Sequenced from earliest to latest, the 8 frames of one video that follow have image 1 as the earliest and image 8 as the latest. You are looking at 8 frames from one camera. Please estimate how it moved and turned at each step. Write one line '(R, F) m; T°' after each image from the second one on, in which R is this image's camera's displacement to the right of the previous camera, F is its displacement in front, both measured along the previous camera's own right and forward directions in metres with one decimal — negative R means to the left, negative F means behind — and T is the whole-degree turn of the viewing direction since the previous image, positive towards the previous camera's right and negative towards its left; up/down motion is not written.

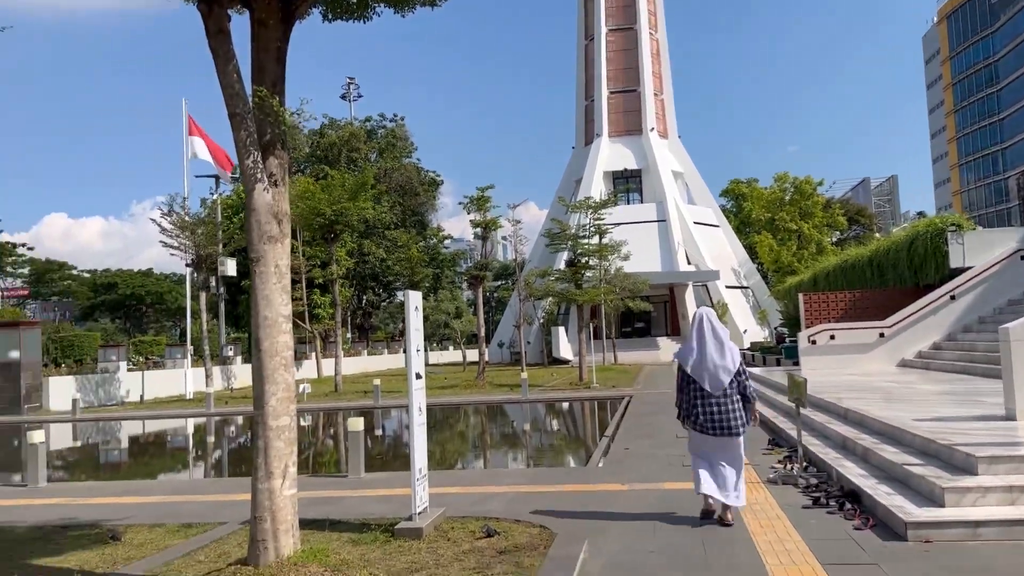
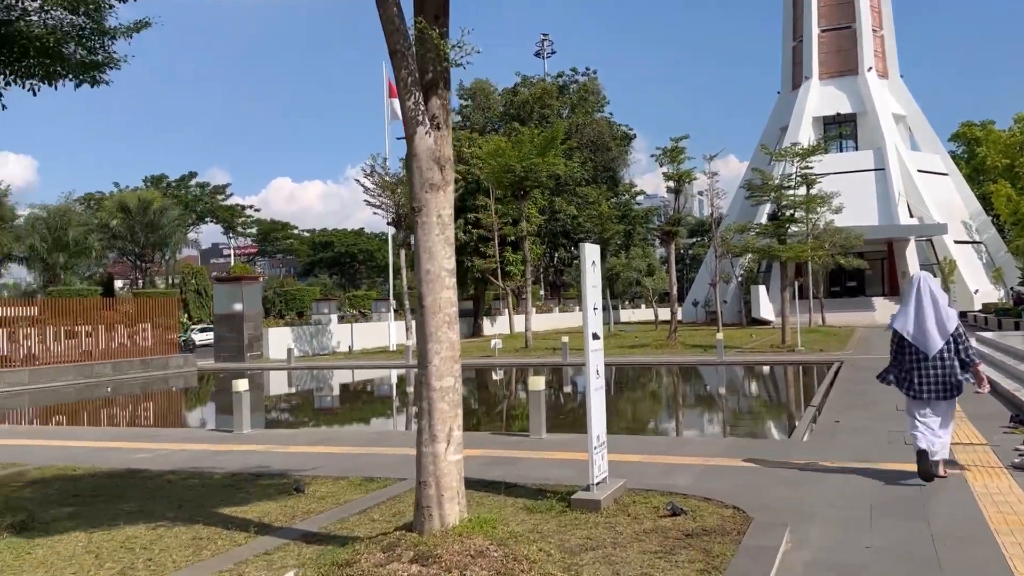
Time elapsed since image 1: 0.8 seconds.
(0.0, +0.6) m; -13°
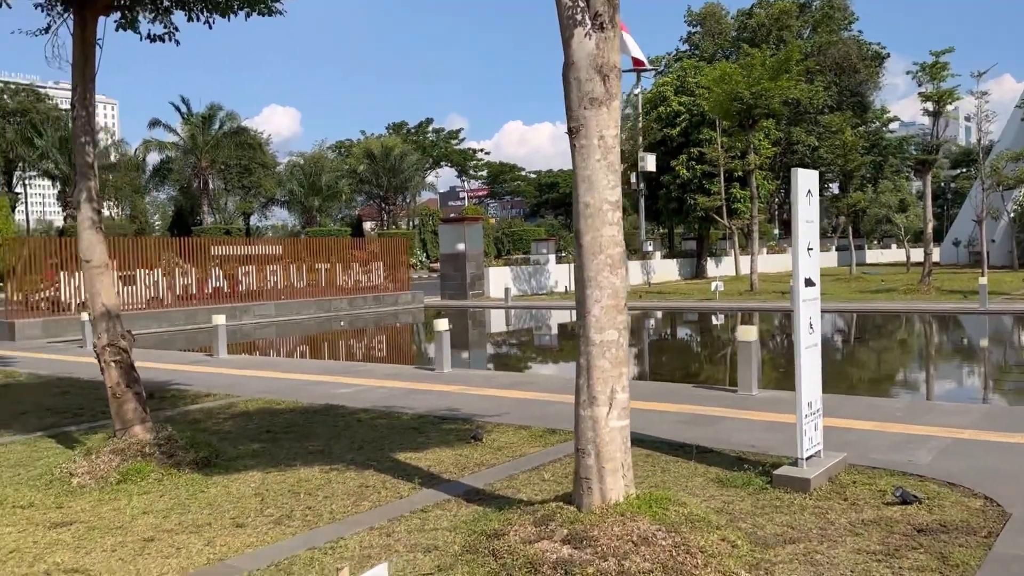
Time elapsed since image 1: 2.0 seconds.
(+0.3, +0.8) m; -16°
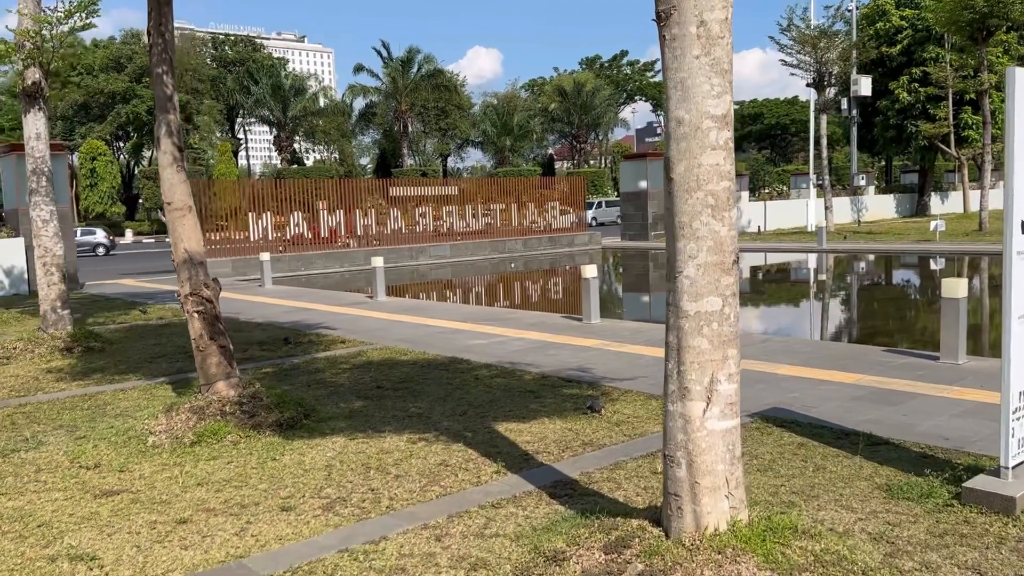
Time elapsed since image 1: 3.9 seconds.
(+0.5, +1.1) m; -14°
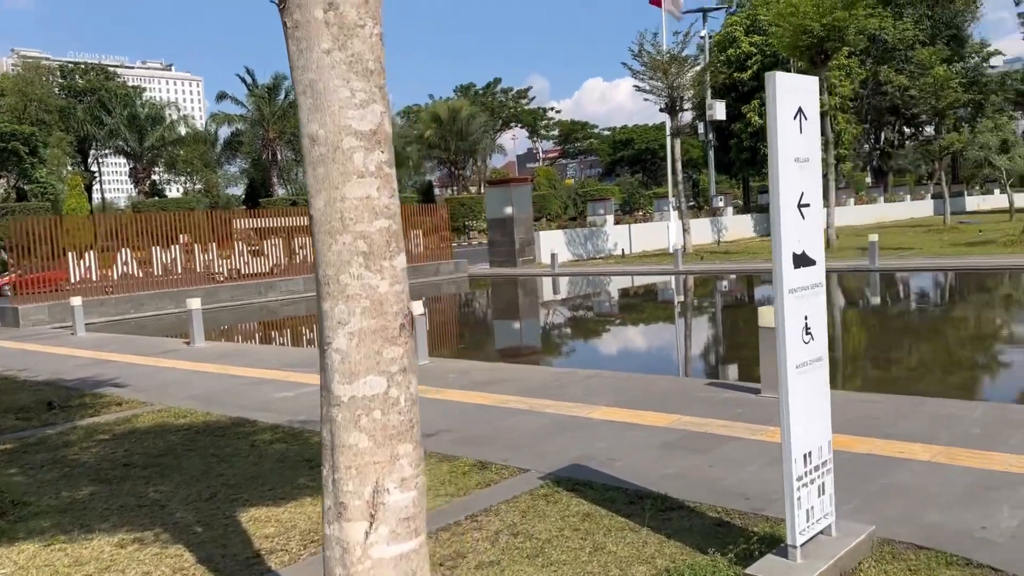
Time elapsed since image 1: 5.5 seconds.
(+0.8, +0.8) m; +8°
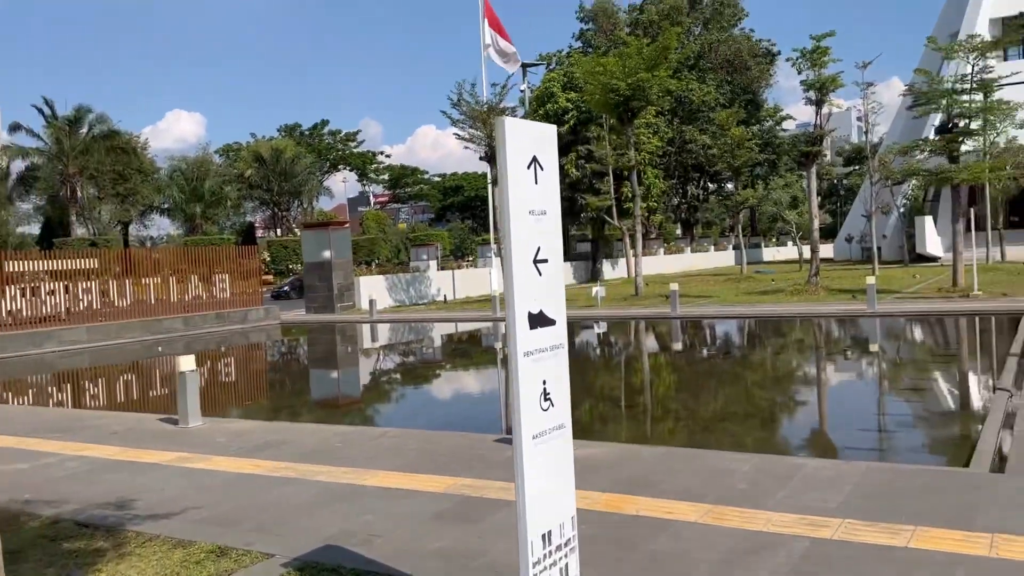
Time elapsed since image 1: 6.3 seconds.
(+0.5, +0.4) m; +12°
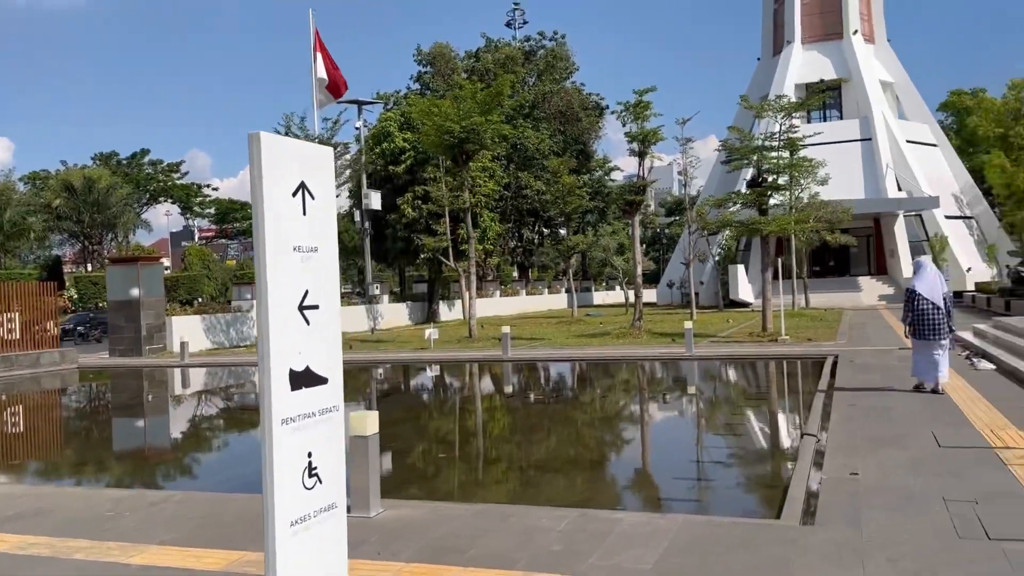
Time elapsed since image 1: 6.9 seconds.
(+0.2, +0.4) m; +11°
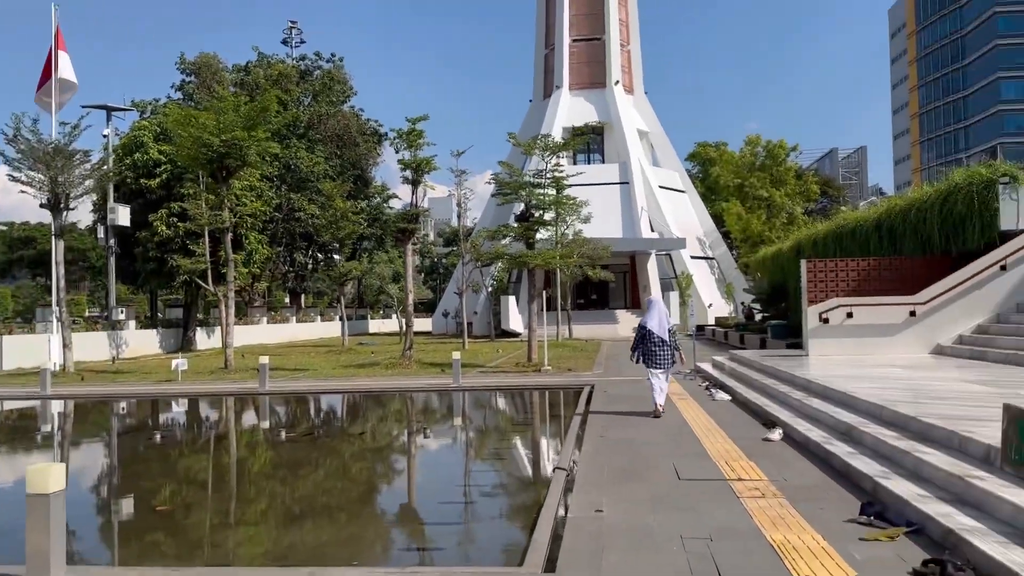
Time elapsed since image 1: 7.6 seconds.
(+0.3, +0.4) m; +15°
